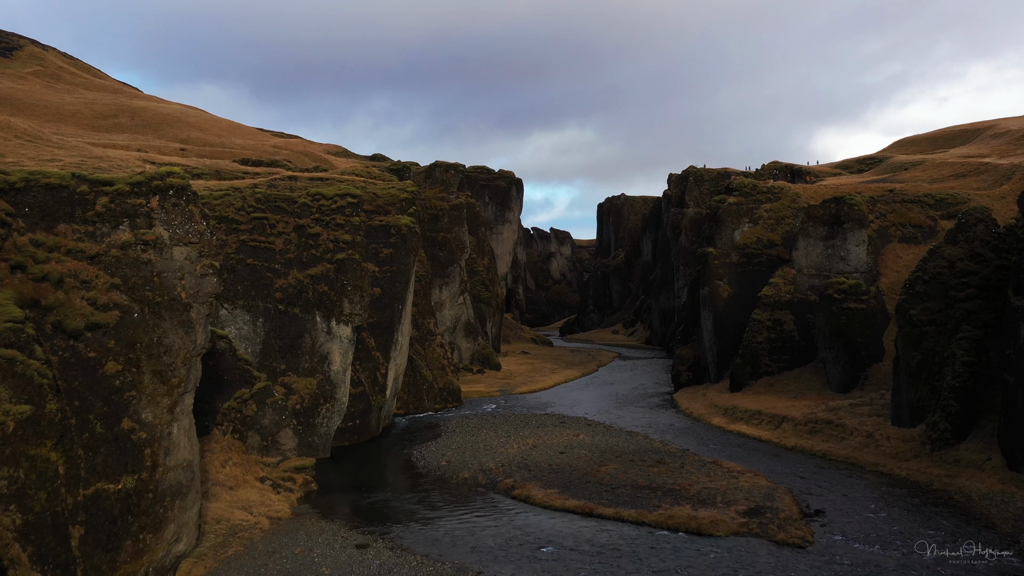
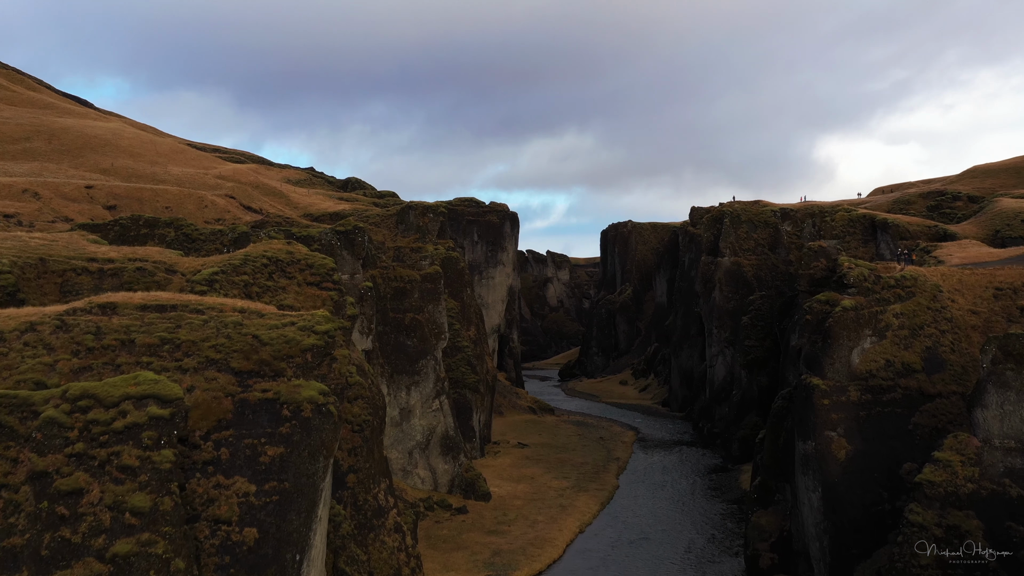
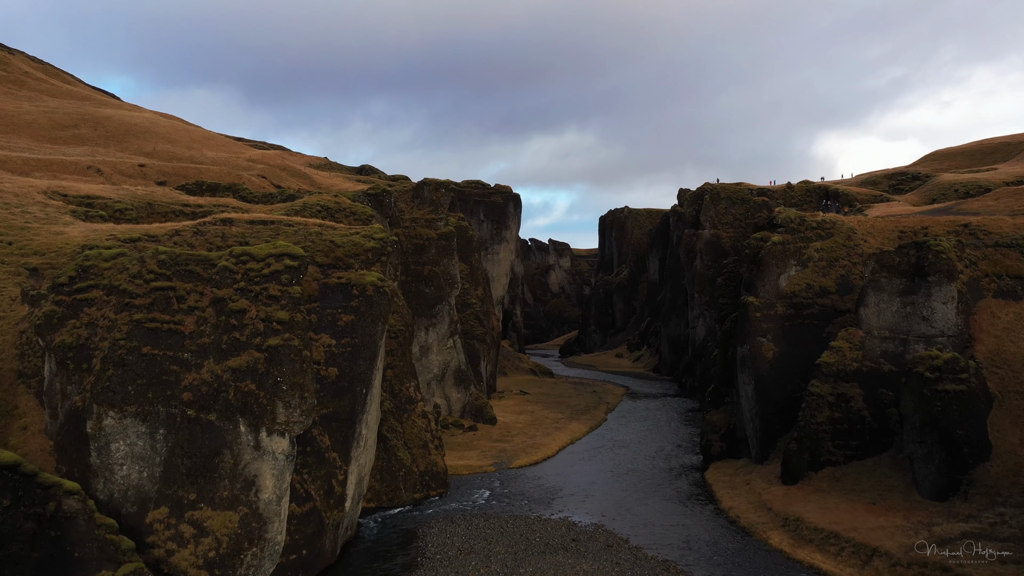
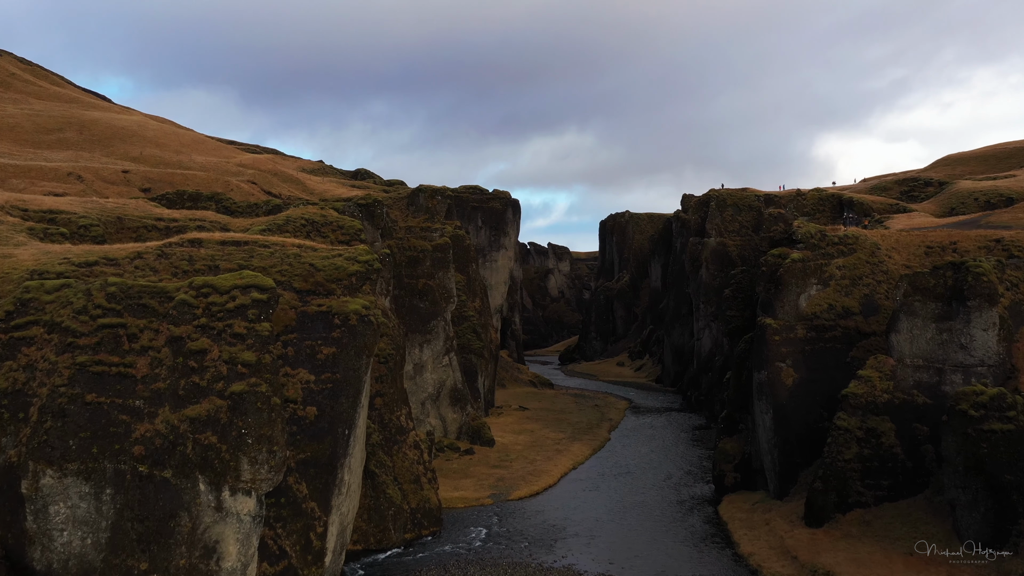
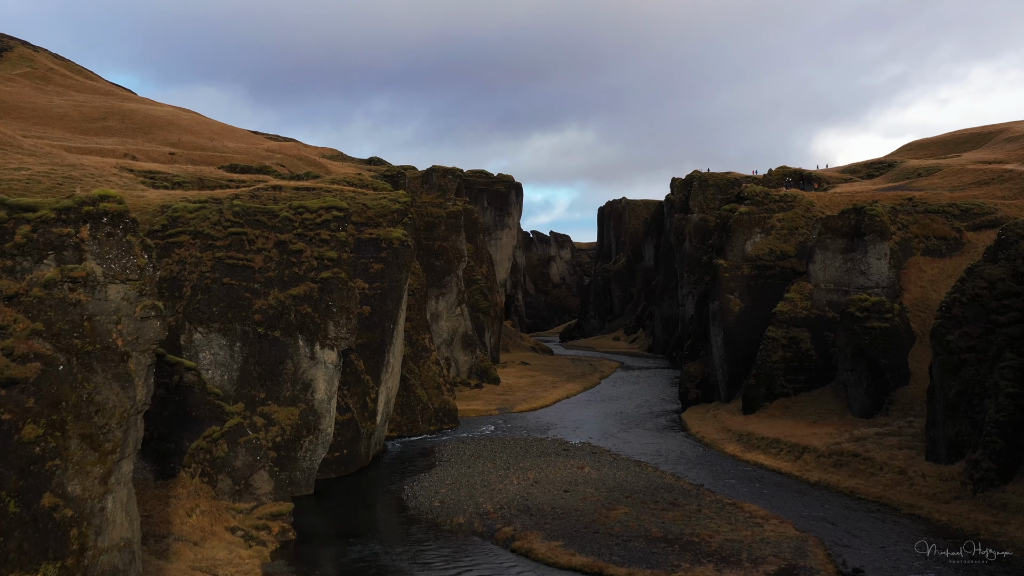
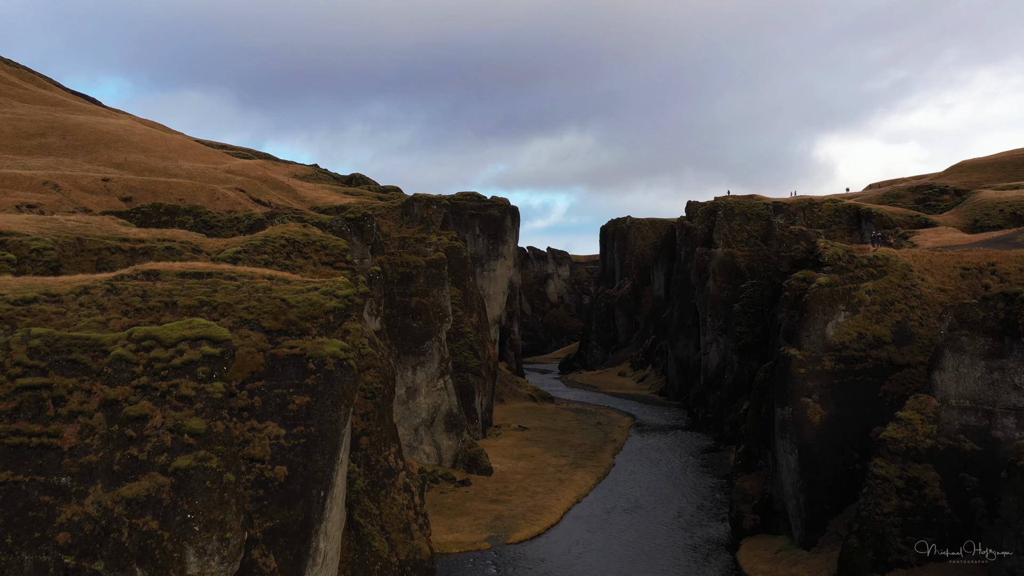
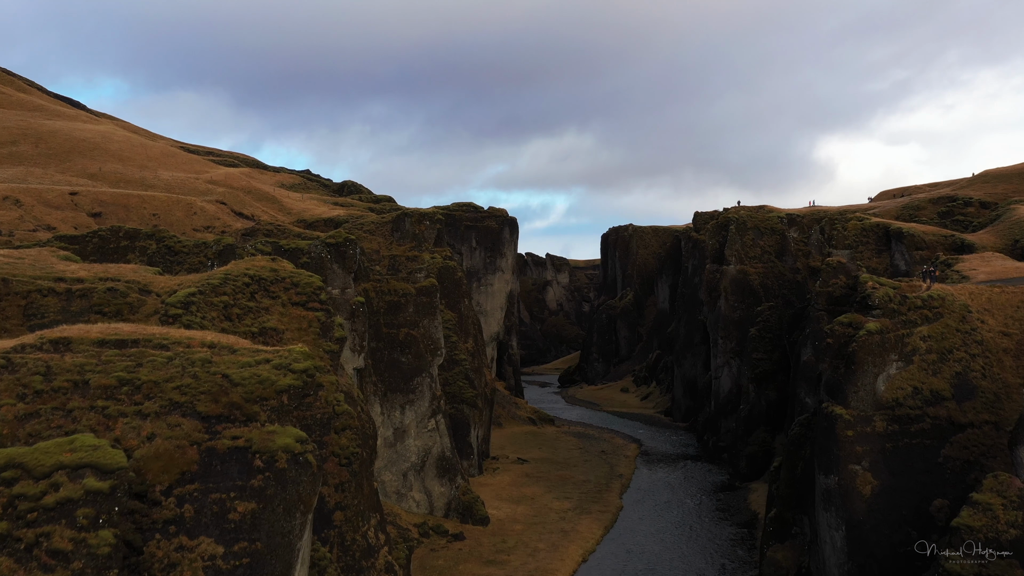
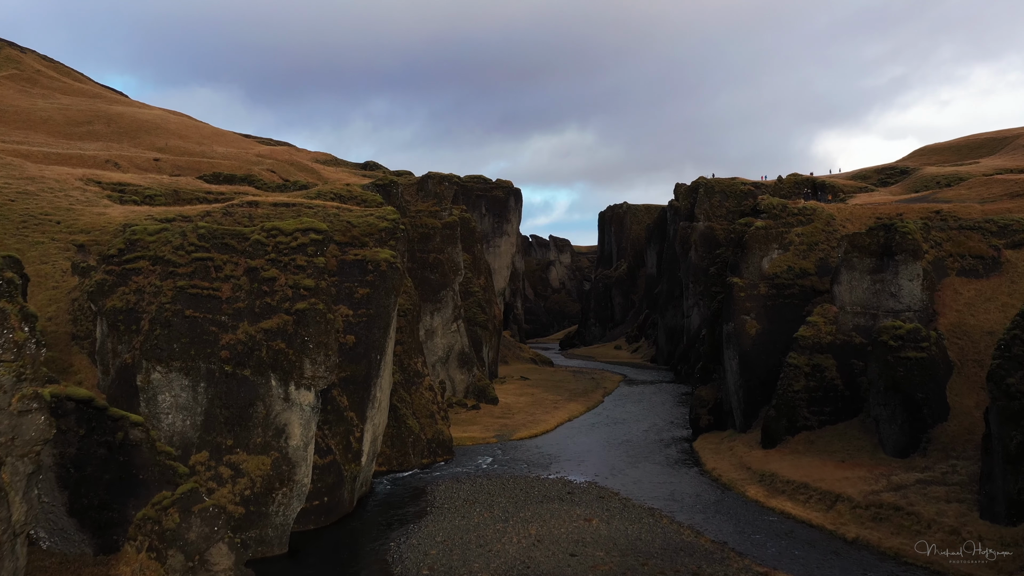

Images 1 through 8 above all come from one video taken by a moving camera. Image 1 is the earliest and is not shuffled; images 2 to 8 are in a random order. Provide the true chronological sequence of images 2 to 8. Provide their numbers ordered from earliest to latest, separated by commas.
5, 8, 3, 4, 6, 2, 7
